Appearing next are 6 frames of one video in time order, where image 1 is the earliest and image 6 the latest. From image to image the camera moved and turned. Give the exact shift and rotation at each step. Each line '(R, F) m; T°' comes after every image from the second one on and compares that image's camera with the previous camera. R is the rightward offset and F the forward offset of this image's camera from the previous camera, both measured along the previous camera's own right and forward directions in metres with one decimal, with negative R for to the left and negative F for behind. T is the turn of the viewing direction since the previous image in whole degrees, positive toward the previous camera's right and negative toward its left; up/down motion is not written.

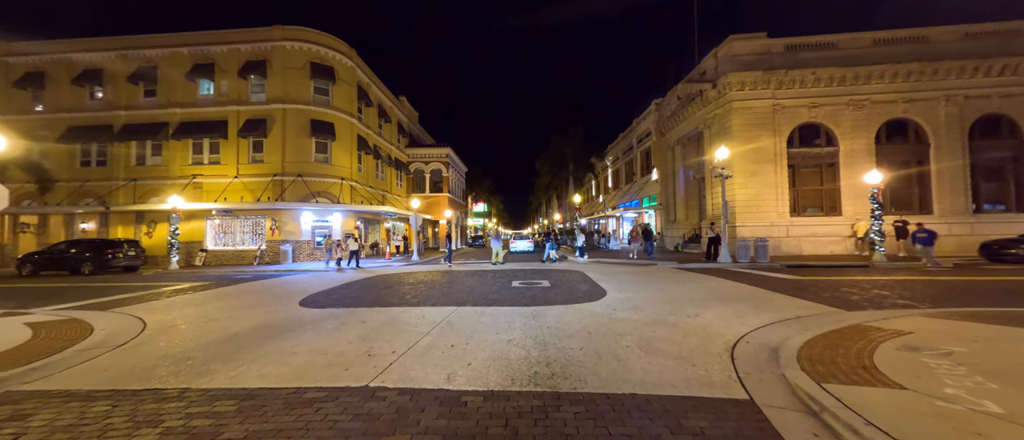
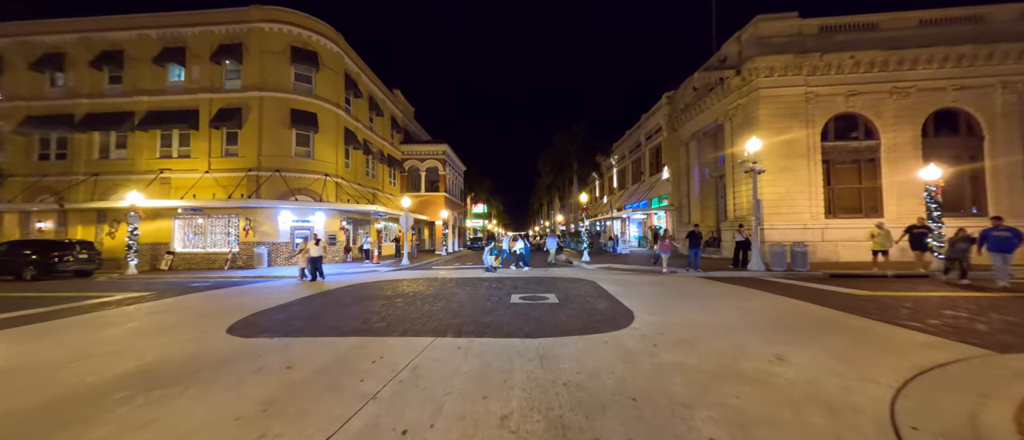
(0.0, +2.3) m; 0°
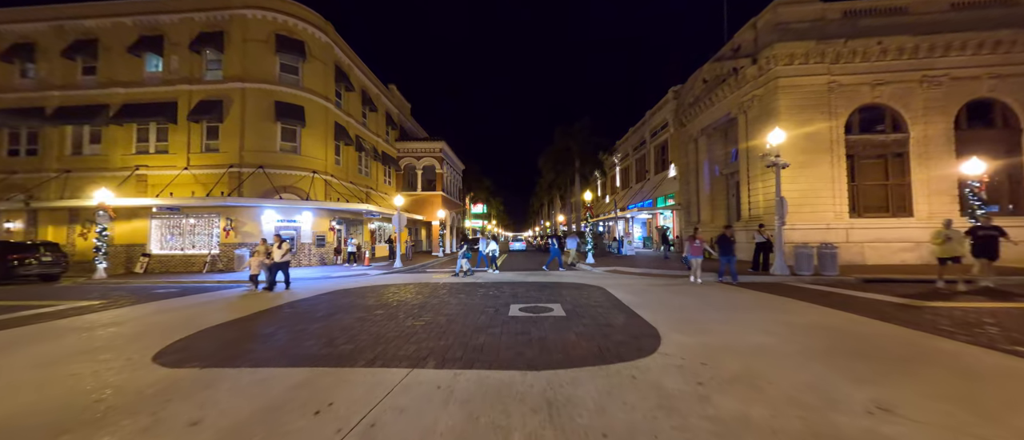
(0.0, +1.4) m; 0°
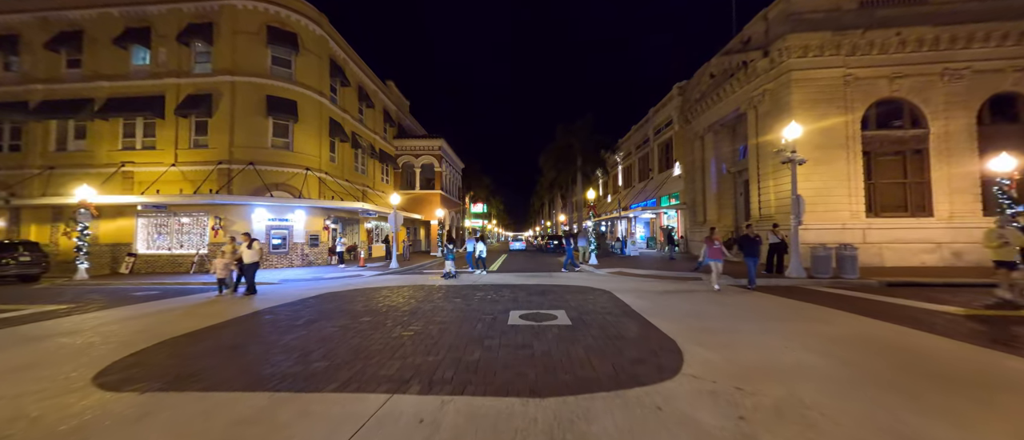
(0.0, +0.8) m; 0°
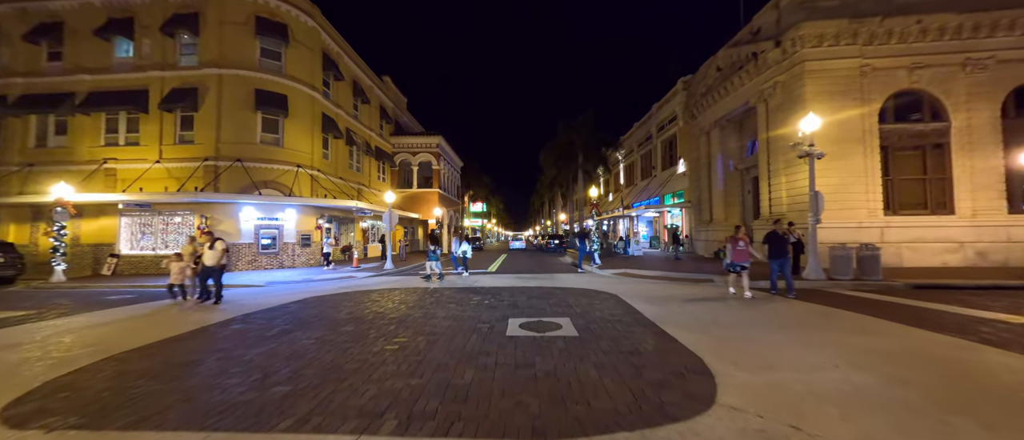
(0.0, +0.8) m; 0°
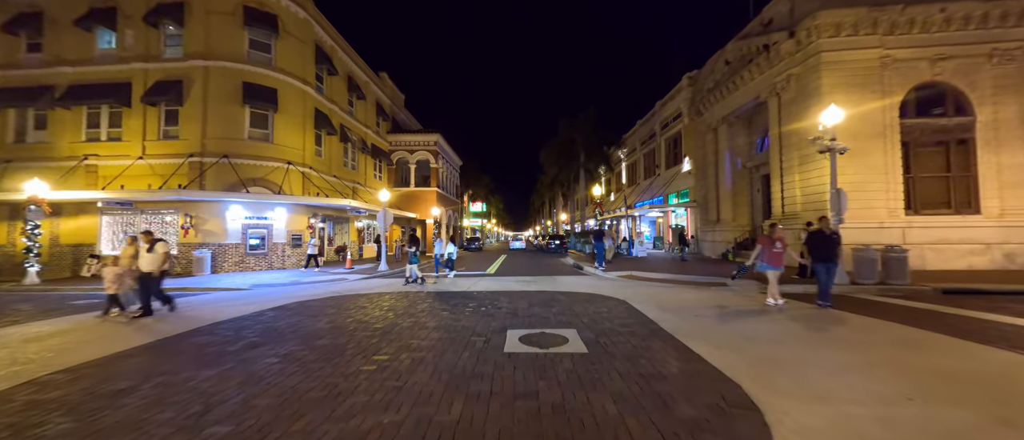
(0.0, +0.8) m; 0°
